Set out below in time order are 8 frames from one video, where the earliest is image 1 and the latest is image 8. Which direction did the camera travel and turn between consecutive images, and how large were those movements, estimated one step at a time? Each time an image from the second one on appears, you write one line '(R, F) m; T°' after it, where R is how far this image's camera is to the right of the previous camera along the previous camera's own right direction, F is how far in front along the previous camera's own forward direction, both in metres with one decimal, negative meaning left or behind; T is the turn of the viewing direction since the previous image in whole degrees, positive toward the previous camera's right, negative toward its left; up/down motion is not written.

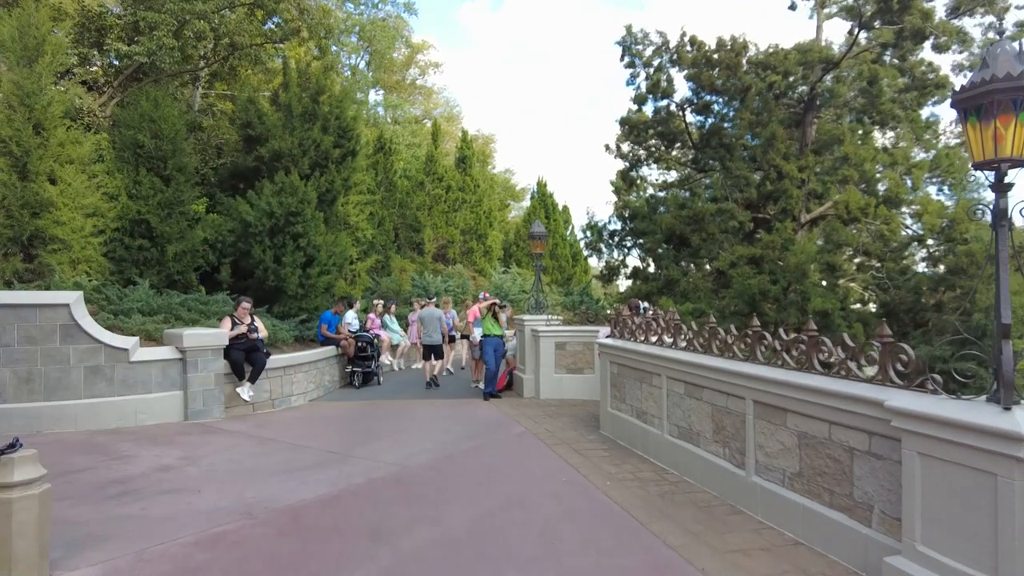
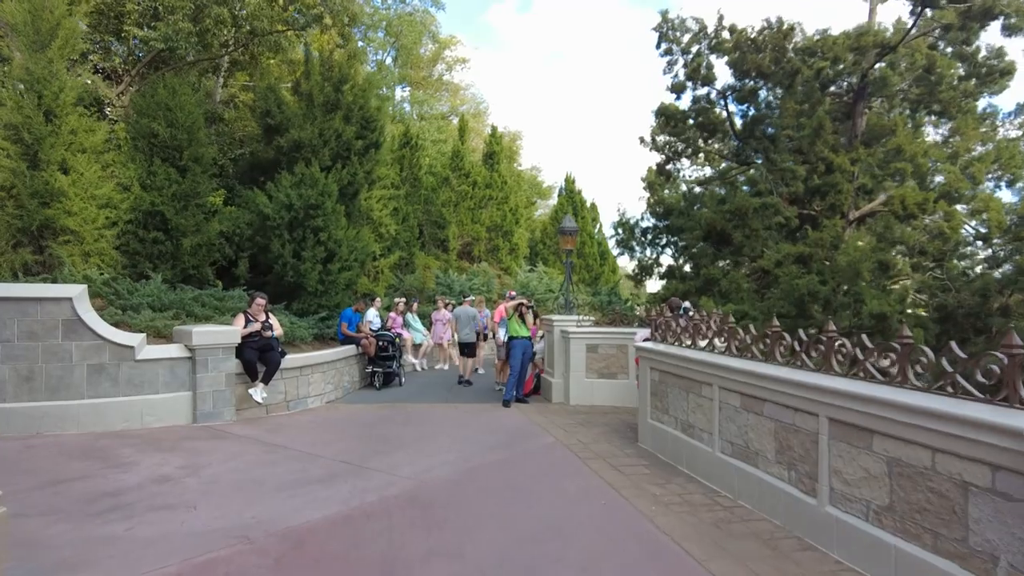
(-0.1, +0.8) m; -2°
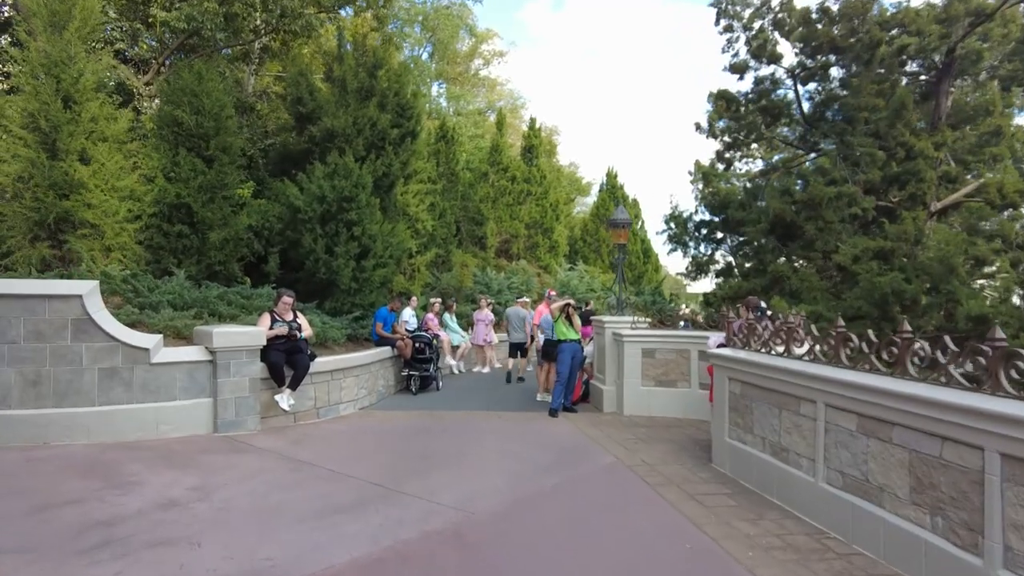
(-0.2, +1.1) m; -3°
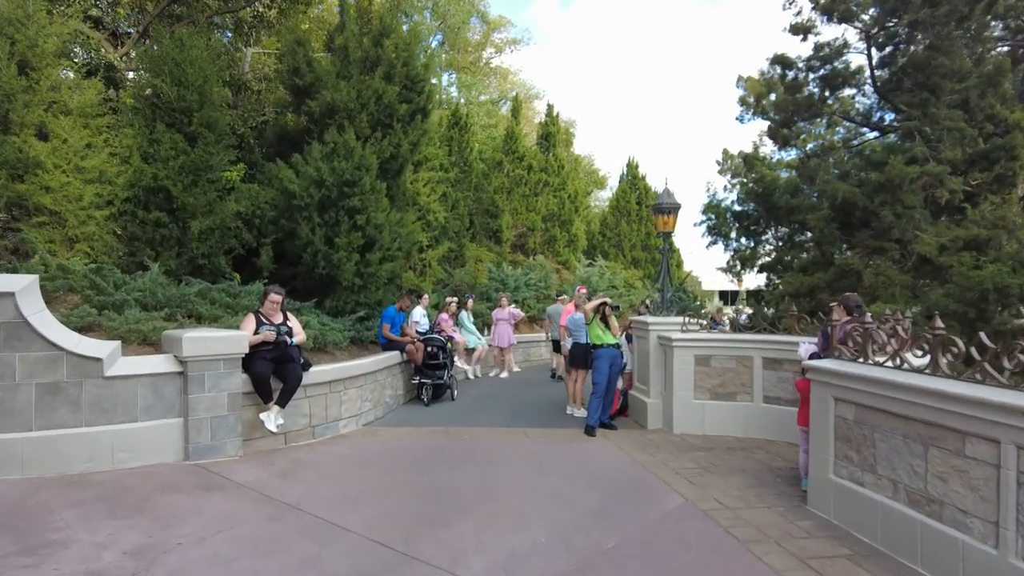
(-0.3, +1.7) m; -1°
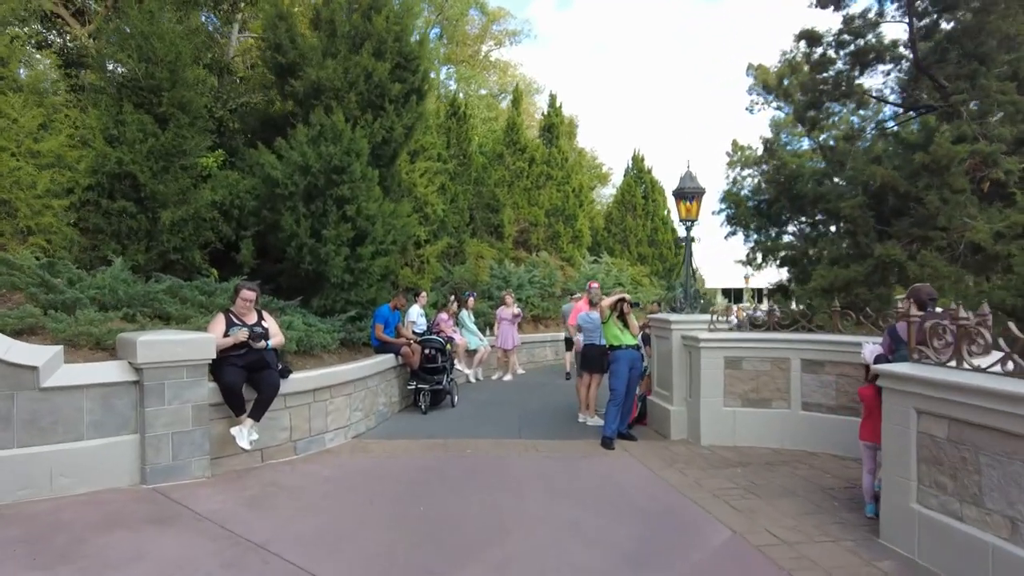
(-0.1, +1.1) m; 0°
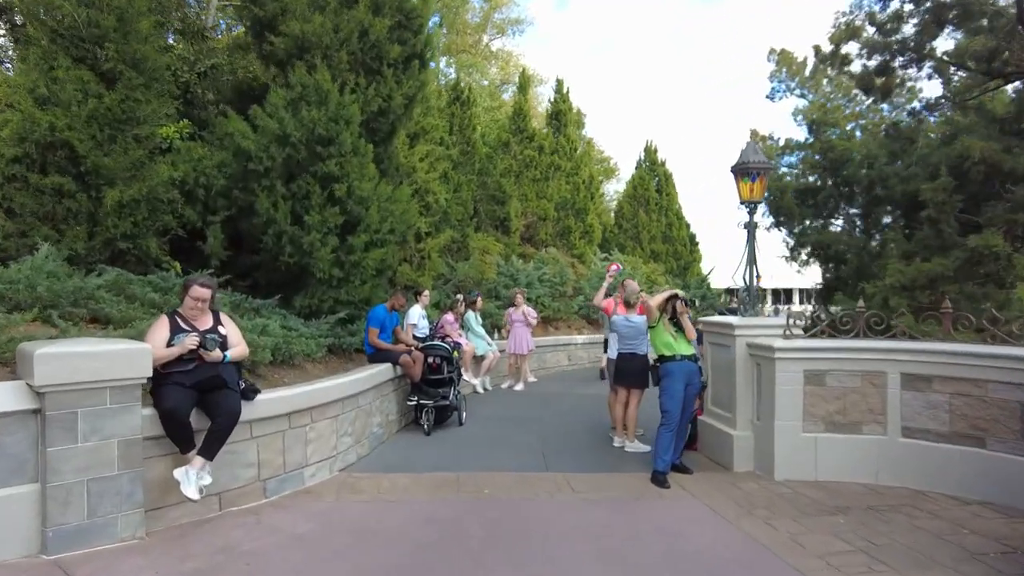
(-0.3, +1.8) m; 0°
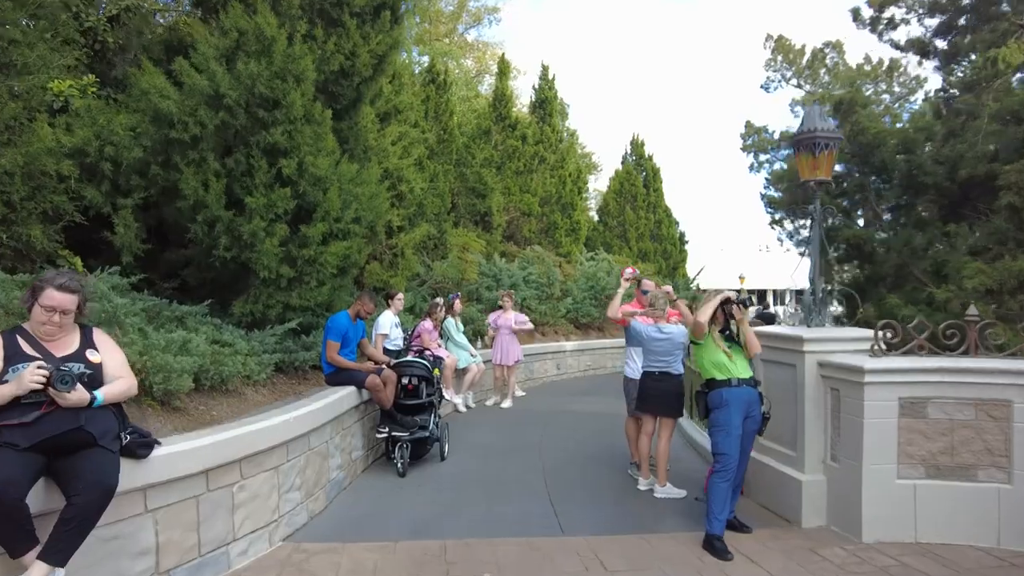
(-0.3, +1.8) m; +2°
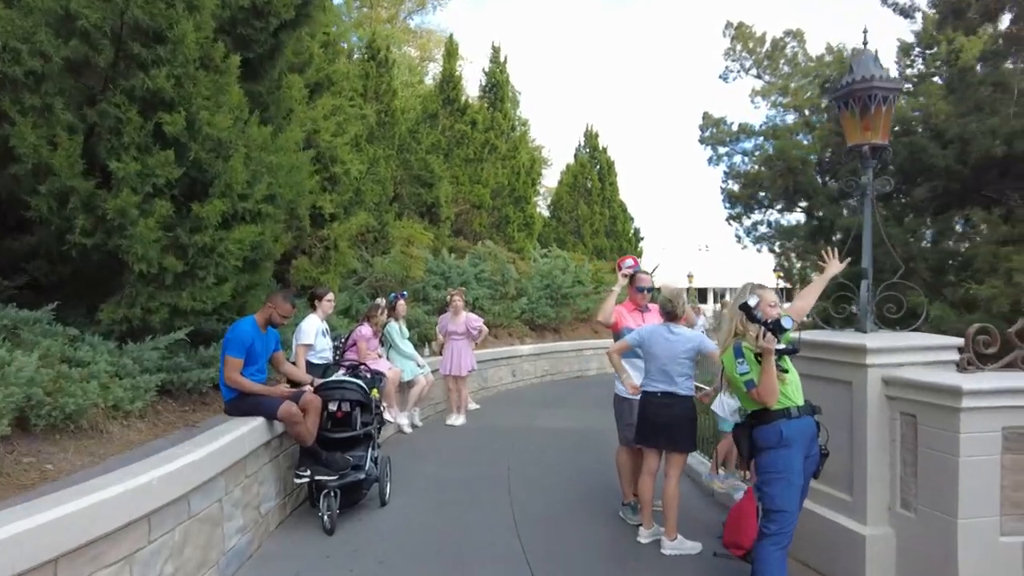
(-0.2, +1.7) m; +5°
